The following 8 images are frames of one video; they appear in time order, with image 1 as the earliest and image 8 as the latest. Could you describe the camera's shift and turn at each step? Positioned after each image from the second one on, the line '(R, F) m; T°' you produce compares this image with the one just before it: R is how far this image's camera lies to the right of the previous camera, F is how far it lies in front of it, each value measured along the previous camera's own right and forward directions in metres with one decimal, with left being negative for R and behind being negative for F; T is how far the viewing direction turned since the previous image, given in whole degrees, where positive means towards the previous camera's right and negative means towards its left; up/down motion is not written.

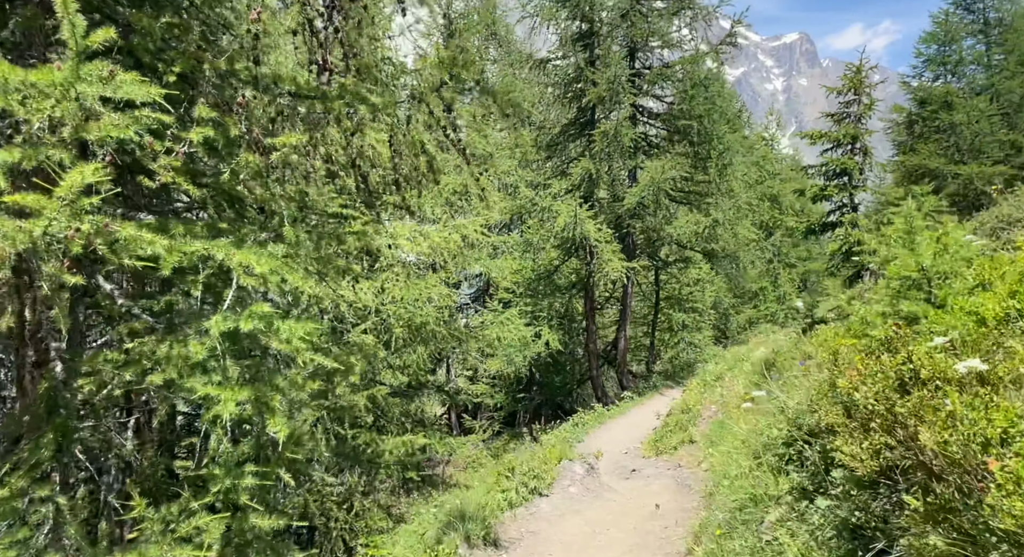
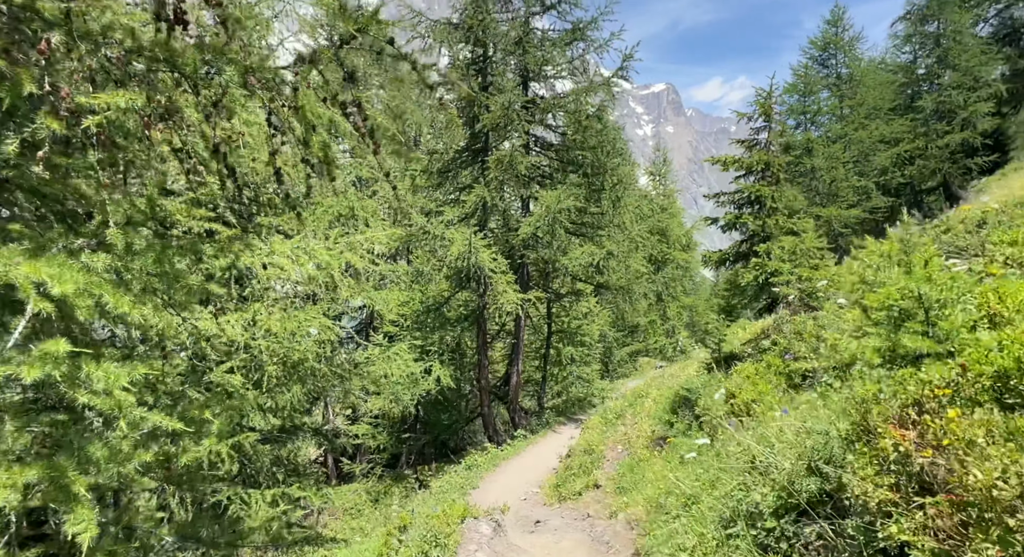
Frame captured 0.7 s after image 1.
(-0.2, +1.0) m; +10°
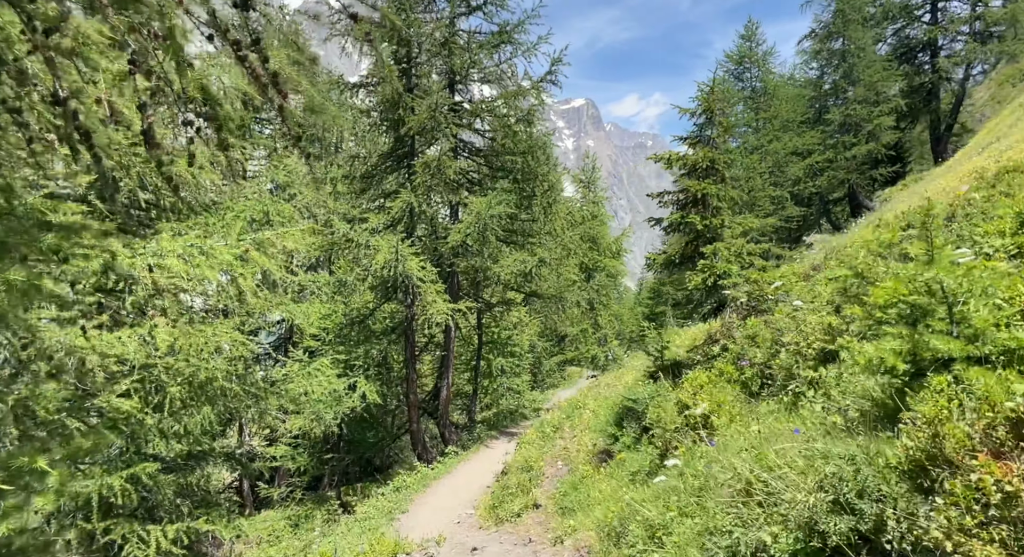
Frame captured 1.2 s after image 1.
(-0.1, +0.7) m; +6°
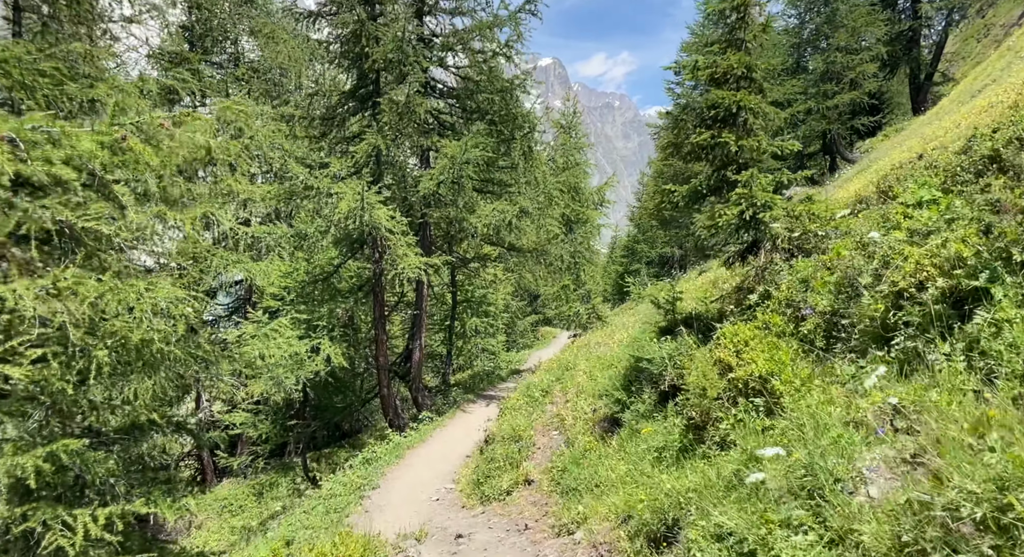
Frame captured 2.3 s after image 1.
(-0.2, +1.5) m; +3°
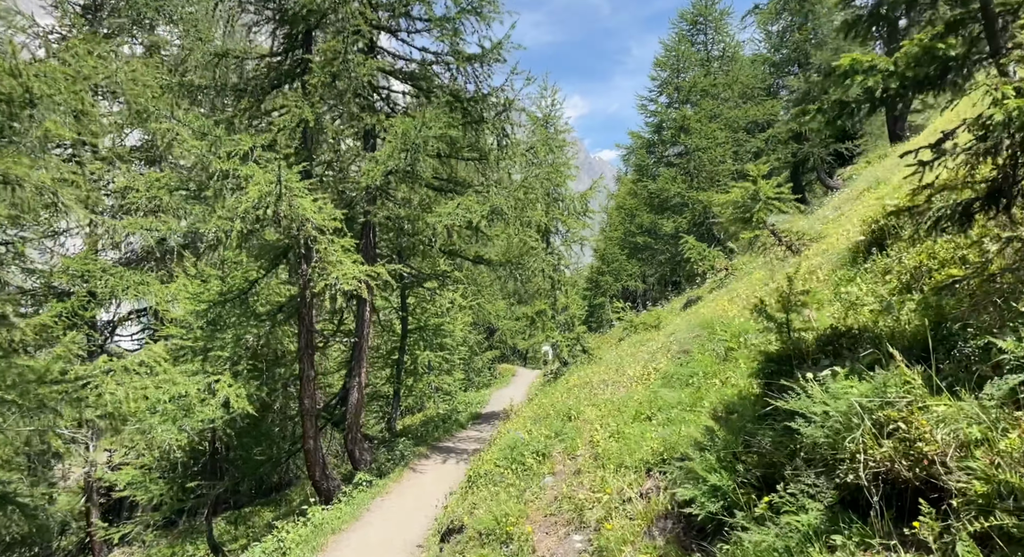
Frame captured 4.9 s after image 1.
(-0.3, +3.7) m; +4°
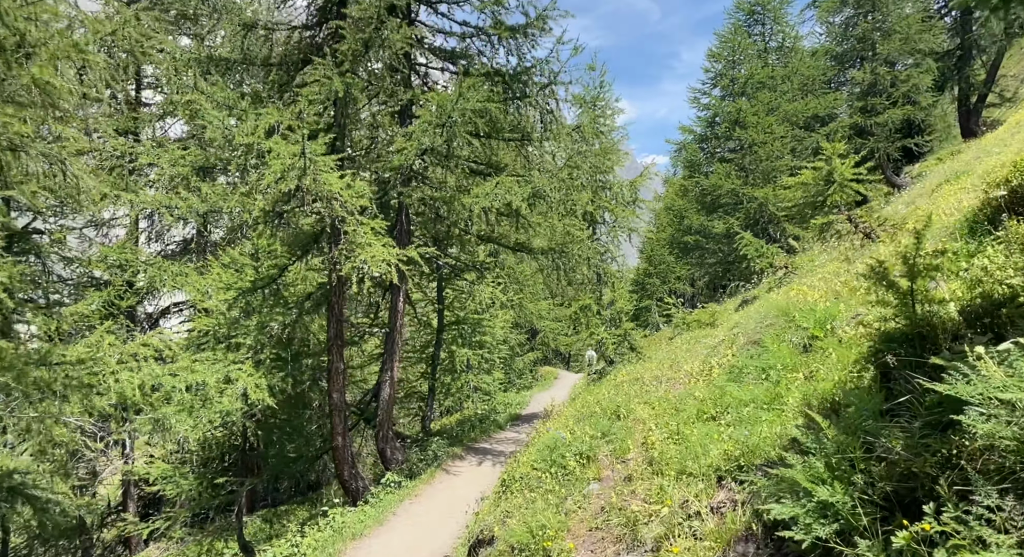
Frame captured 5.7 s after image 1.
(0.0, +1.0) m; -4°
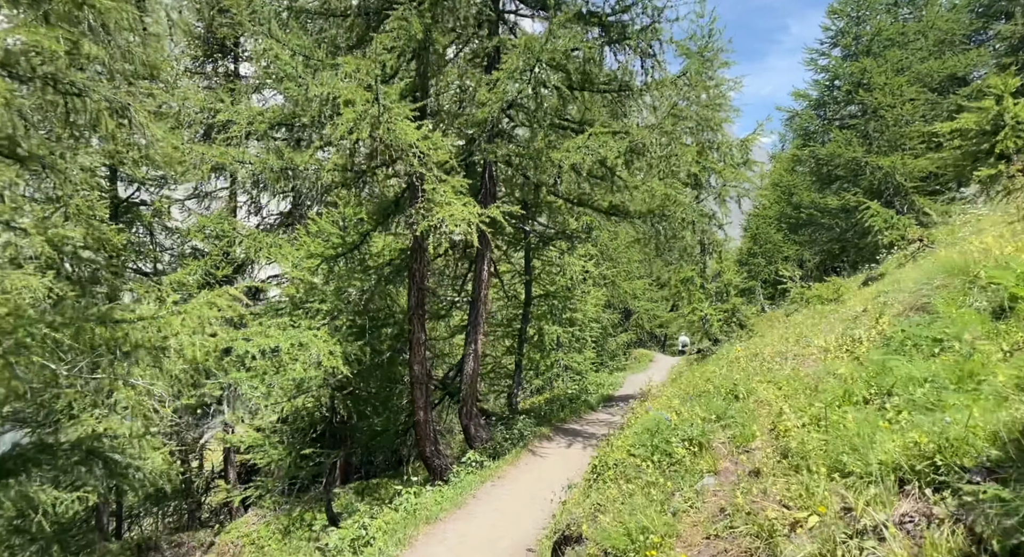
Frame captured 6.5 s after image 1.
(0.0, +1.1) m; -8°
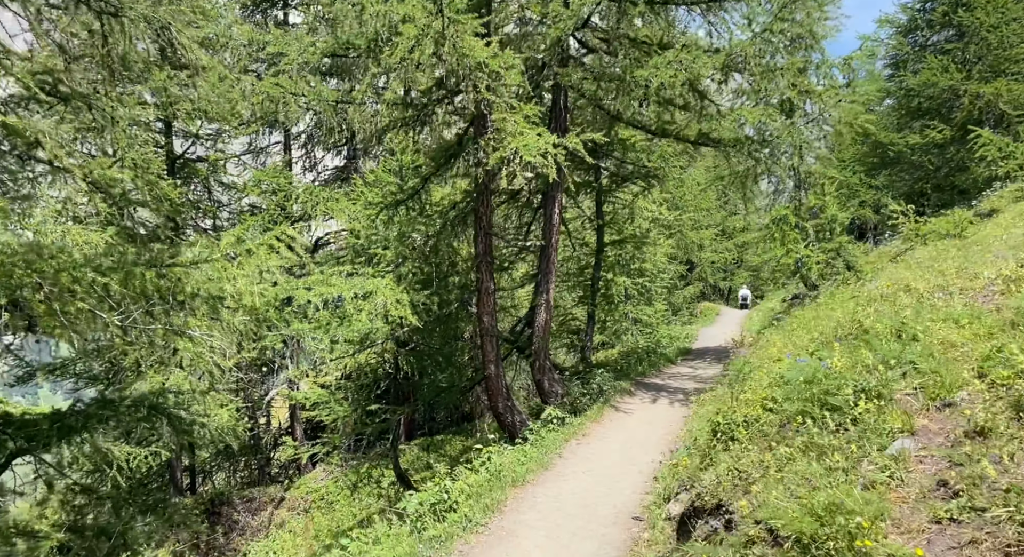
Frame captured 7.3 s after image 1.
(-0.4, +1.0) m; -4°
